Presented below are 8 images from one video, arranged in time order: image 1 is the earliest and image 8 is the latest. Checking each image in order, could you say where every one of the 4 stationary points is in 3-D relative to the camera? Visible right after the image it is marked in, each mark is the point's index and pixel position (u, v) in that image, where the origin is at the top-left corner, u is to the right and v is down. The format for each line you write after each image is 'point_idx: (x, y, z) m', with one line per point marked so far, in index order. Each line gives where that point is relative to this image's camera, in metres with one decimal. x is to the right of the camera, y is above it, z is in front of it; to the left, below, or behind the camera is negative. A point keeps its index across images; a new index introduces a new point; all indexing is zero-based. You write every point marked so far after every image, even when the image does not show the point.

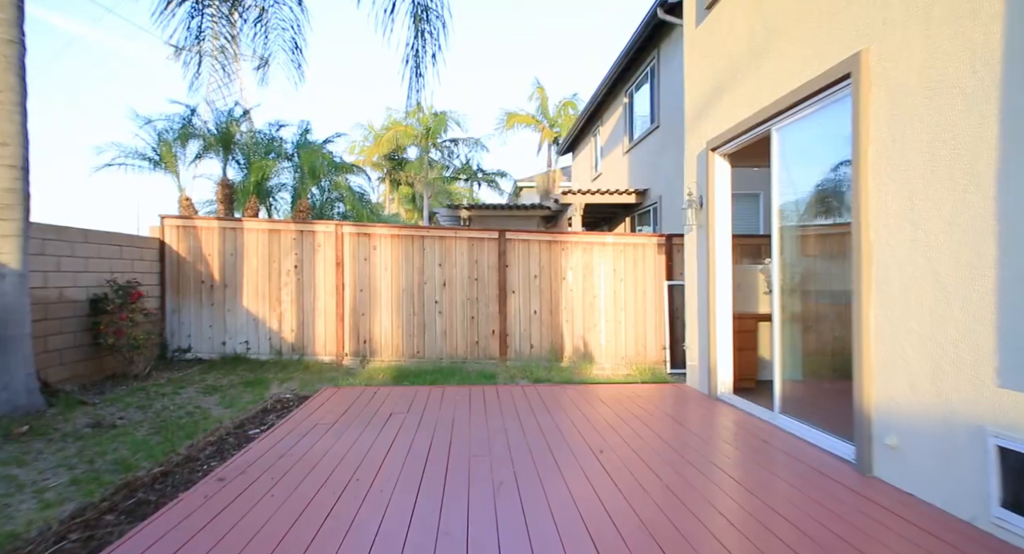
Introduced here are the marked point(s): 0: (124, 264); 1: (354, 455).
0: (-4.6, +0.2, +5.4) m
1: (-1.1, -1.3, +3.3) m
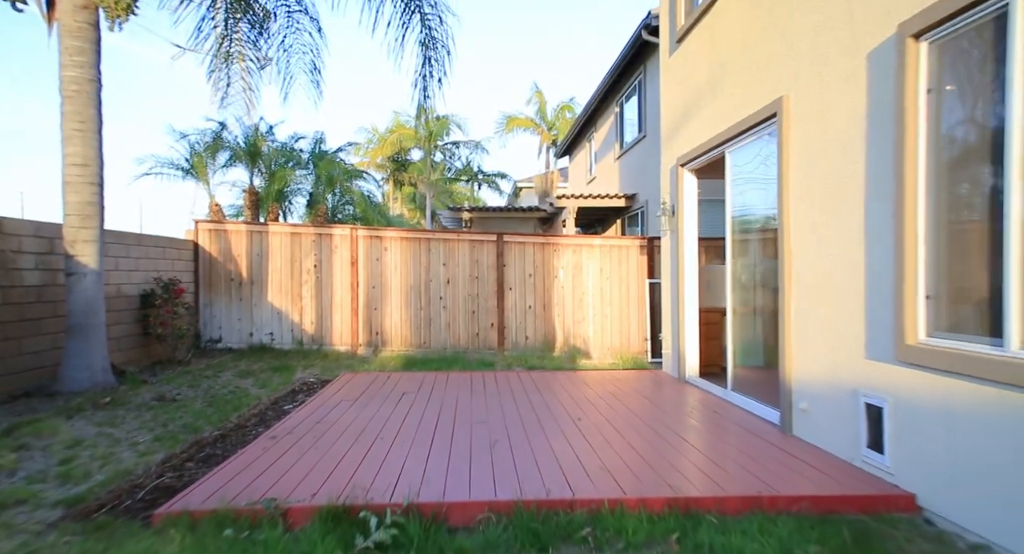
0: (-4.6, +0.2, +6.1) m
1: (-1.2, -1.3, +4.0) m
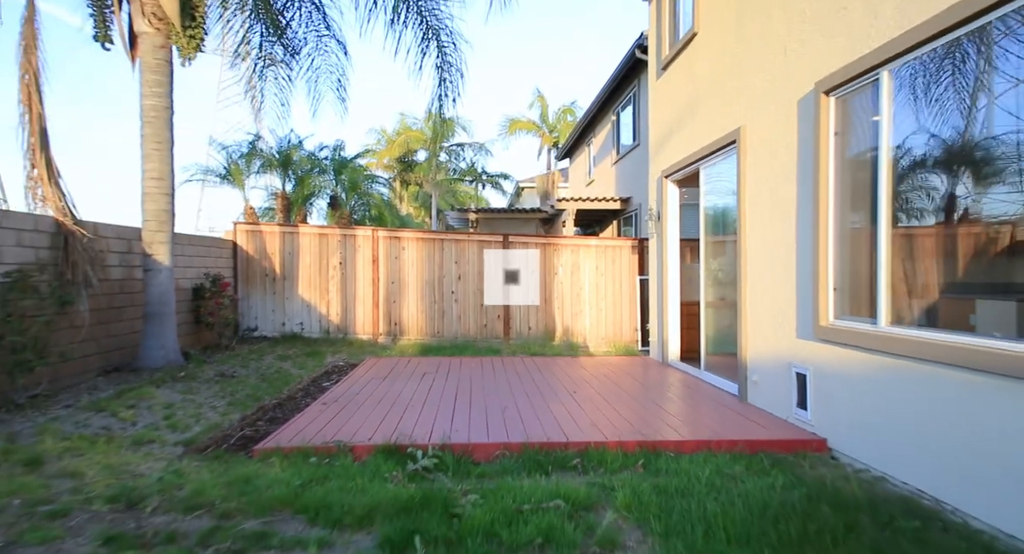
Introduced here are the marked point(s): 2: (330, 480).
0: (-4.5, +0.2, +6.9) m
1: (-1.1, -1.2, +4.8) m
2: (-1.1, -1.2, +2.7) m
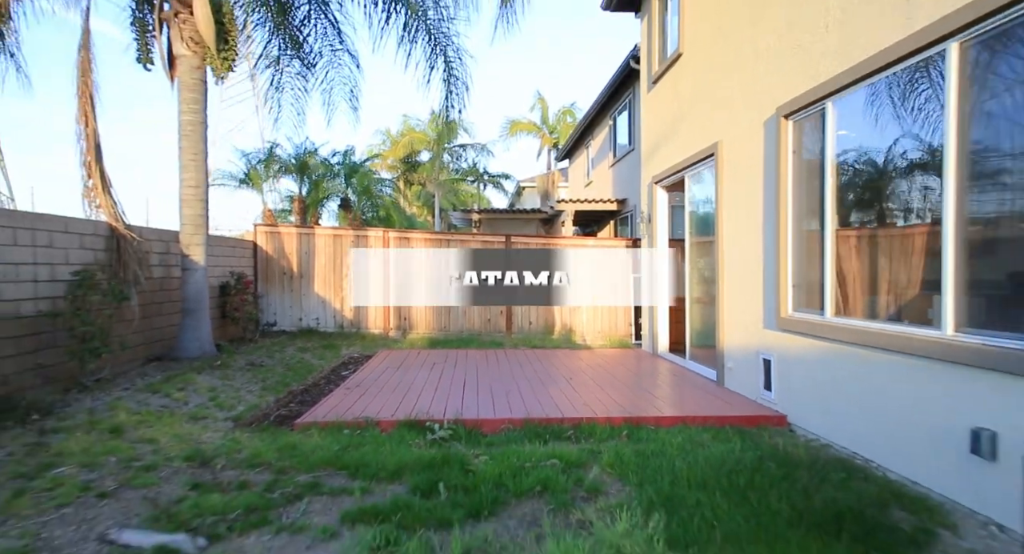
0: (-4.5, +0.3, +7.4) m
1: (-1.1, -1.2, +5.3) m
2: (-1.0, -1.2, +3.2) m
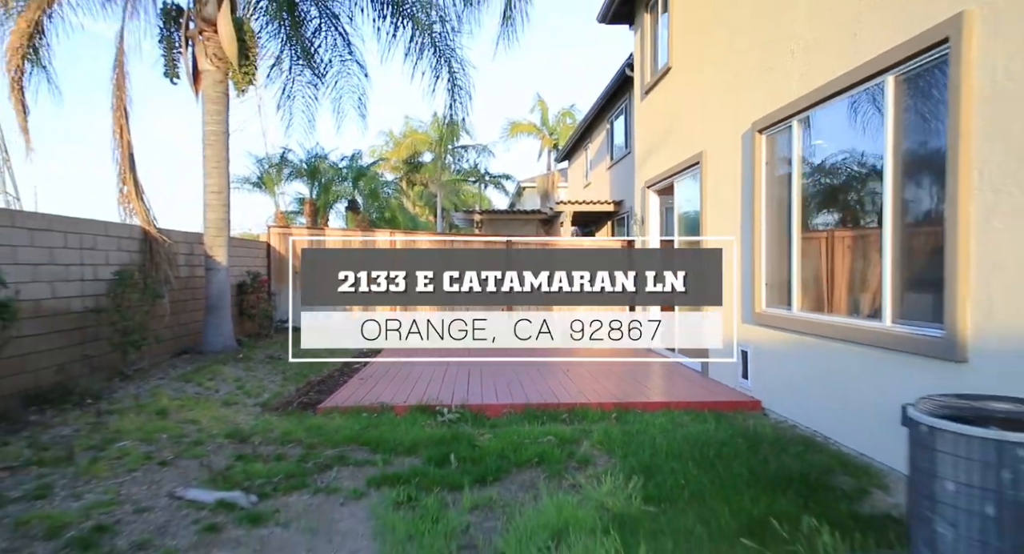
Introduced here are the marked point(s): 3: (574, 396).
0: (-4.5, +0.3, +7.9) m
1: (-1.1, -1.2, +5.7) m
2: (-1.0, -1.2, +3.6) m
3: (+0.6, -1.1, +4.4) m
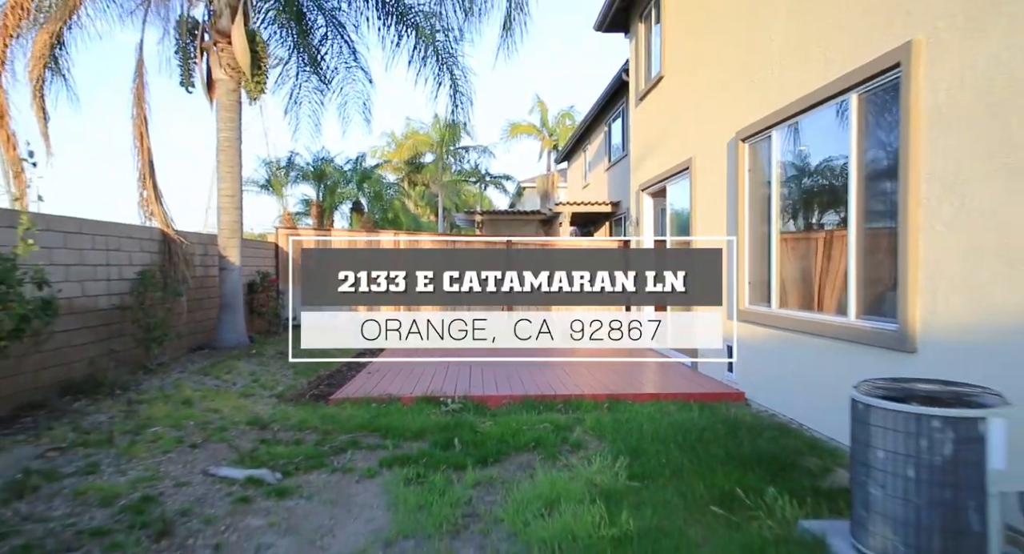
0: (-4.5, +0.3, +8.1) m
1: (-1.1, -1.2, +6.0) m
2: (-1.0, -1.2, +3.9) m
3: (+0.6, -1.1, +4.7) m
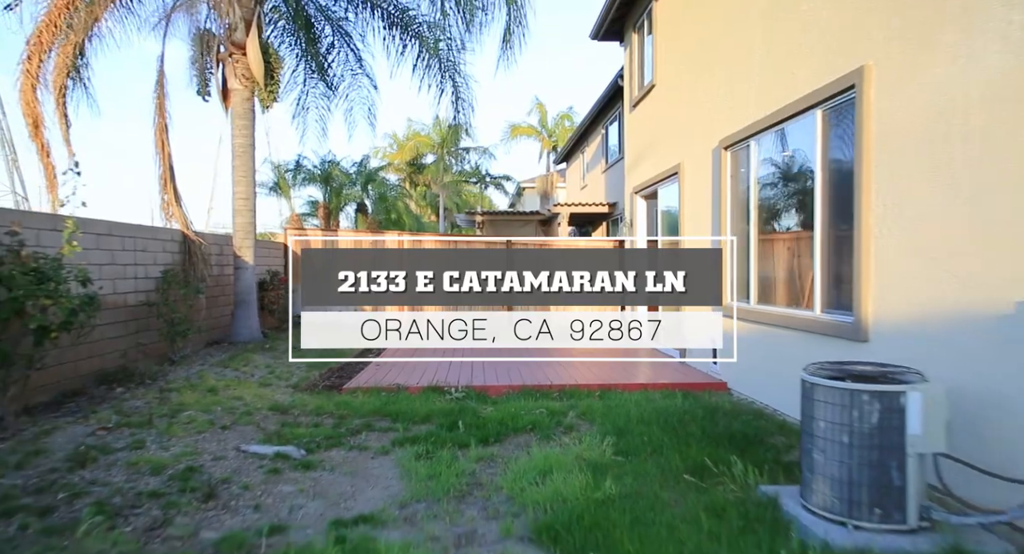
0: (-4.5, +0.3, +8.5) m
1: (-1.1, -1.2, +6.4) m
2: (-1.1, -1.2, +4.3) m
3: (+0.6, -1.1, +5.0) m
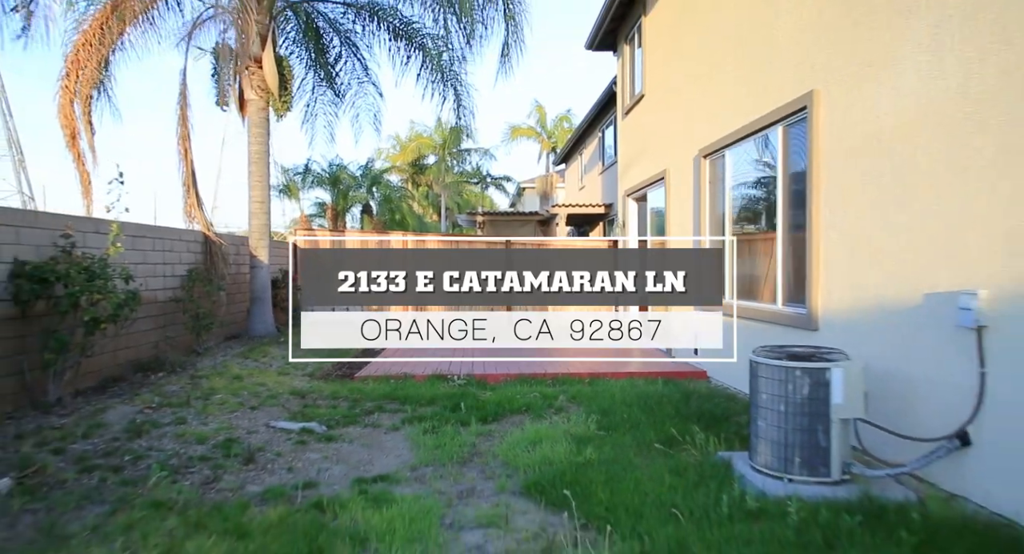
0: (-4.5, +0.4, +8.9) m
1: (-1.1, -1.1, +6.8) m
2: (-1.1, -1.1, +4.7) m
3: (+0.6, -1.1, +5.5) m
